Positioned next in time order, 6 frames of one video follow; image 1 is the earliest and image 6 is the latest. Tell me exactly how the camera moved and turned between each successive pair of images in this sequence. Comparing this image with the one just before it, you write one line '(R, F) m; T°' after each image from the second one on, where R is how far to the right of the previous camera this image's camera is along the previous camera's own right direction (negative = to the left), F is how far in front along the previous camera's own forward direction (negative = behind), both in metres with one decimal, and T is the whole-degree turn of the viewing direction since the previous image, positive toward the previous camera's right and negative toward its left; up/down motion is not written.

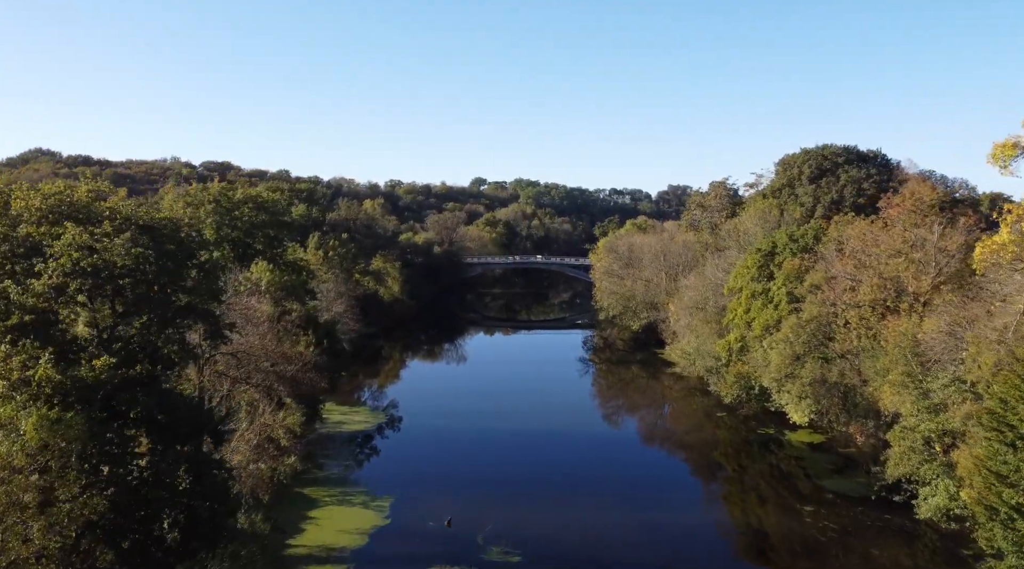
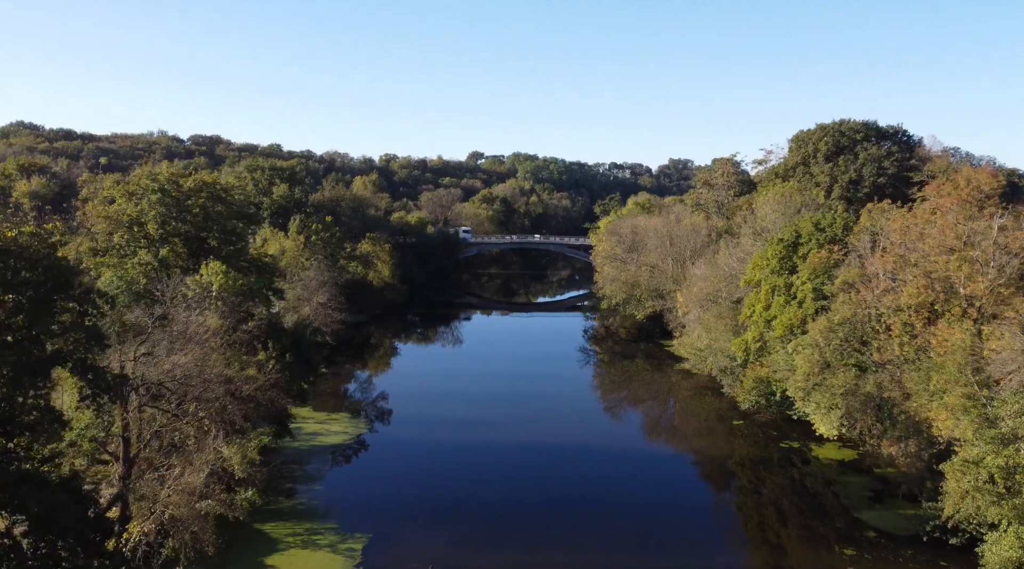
(+0.2, +4.3) m; 0°
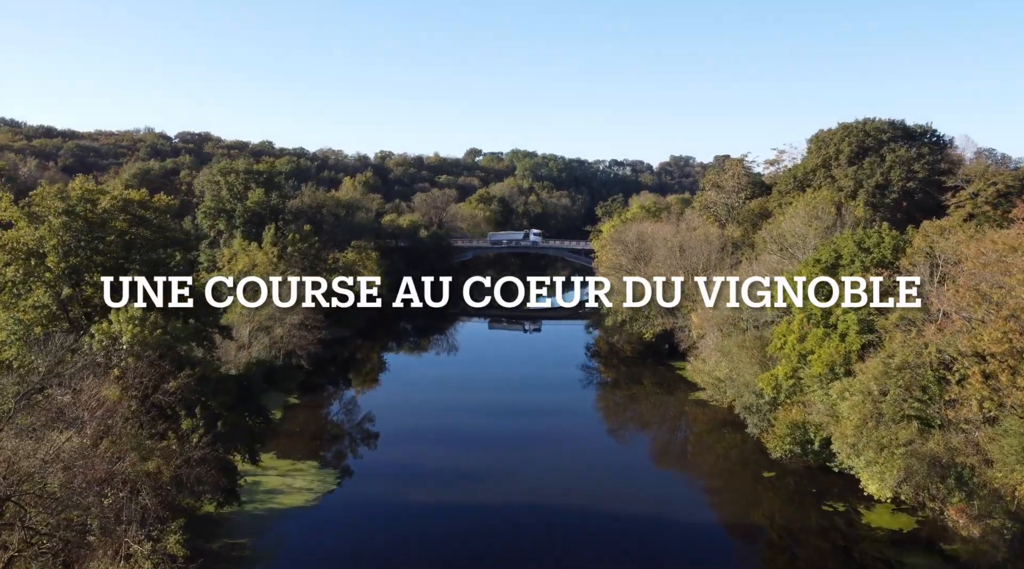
(+0.2, +5.4) m; 0°
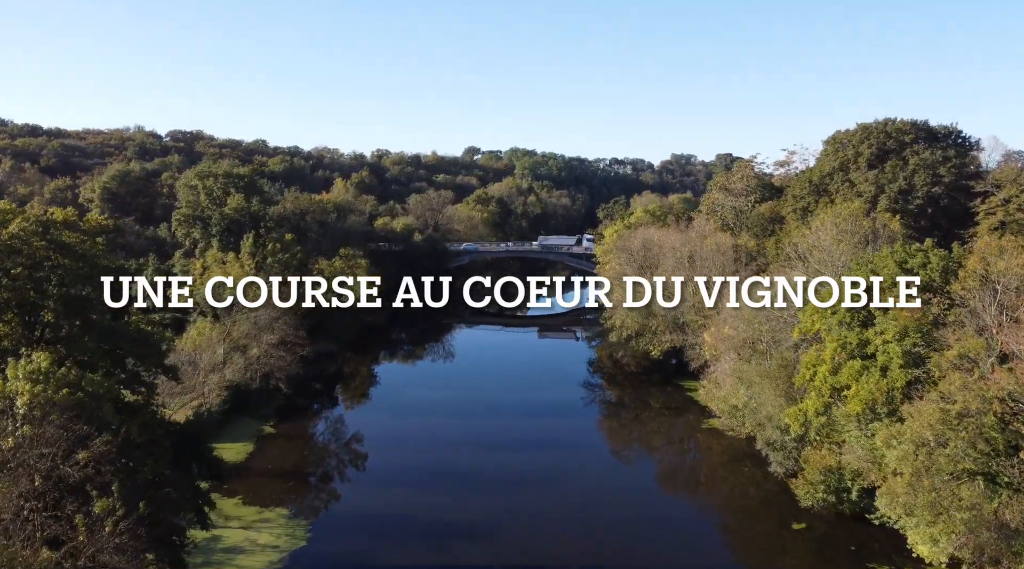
(+0.1, +3.9) m; 0°
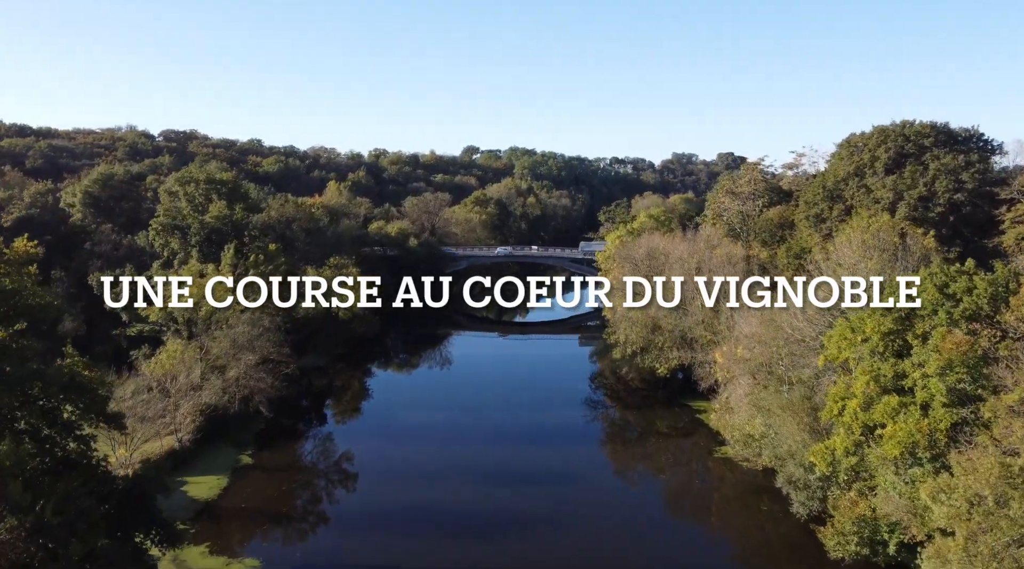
(+0.1, +3.0) m; 0°
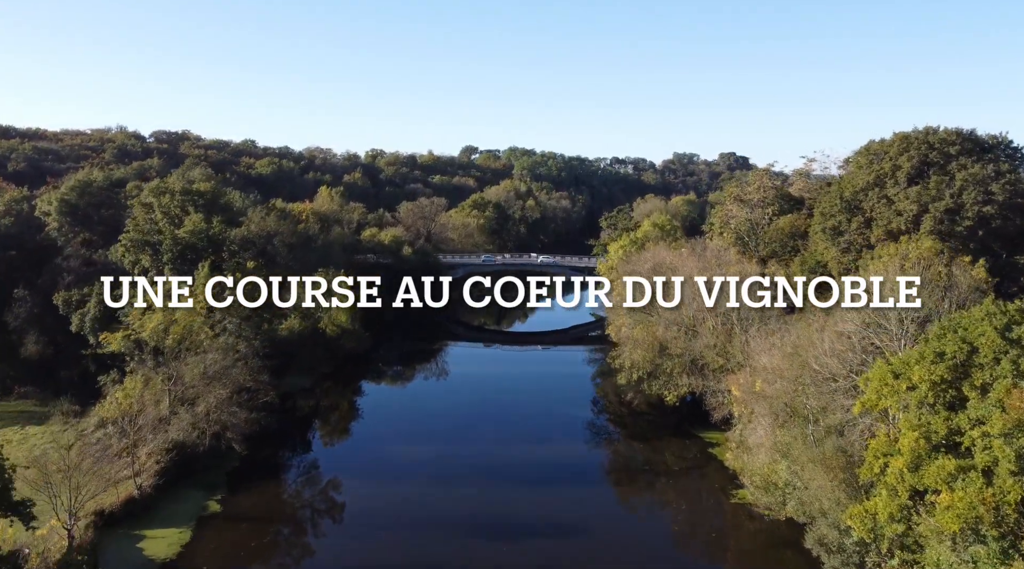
(+0.1, +3.6) m; 0°
